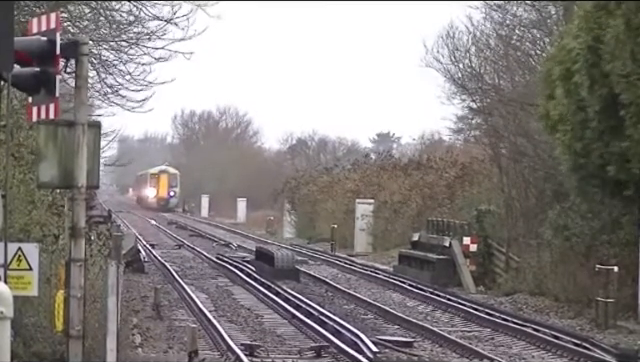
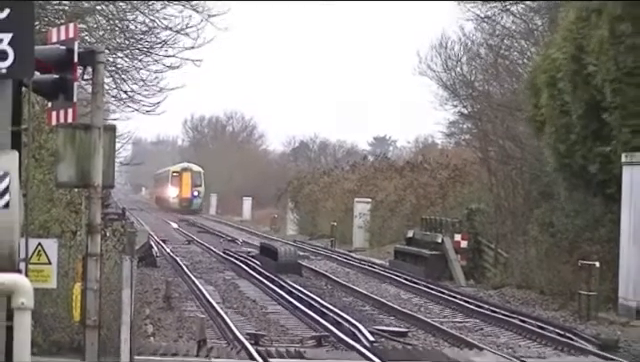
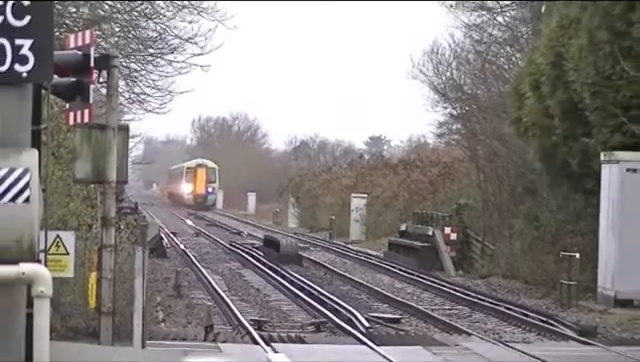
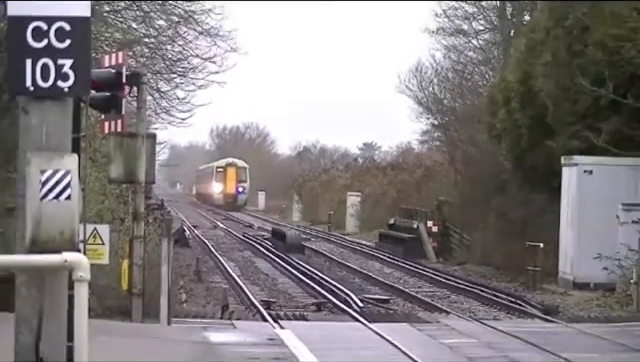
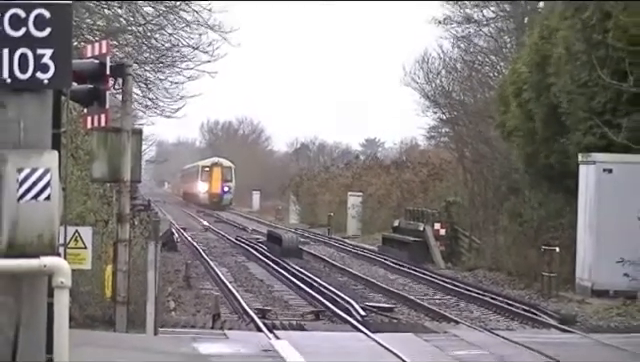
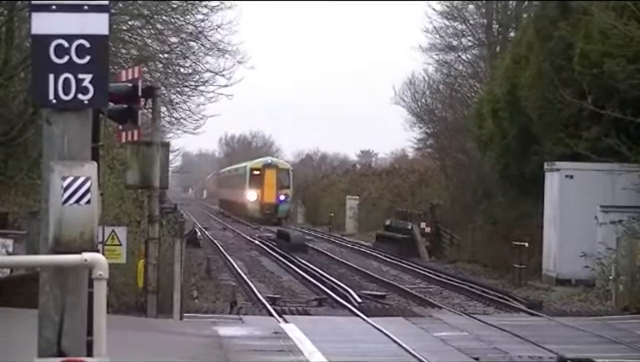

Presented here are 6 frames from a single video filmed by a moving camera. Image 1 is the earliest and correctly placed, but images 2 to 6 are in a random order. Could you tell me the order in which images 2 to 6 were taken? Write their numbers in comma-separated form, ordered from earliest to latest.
2, 3, 5, 4, 6
